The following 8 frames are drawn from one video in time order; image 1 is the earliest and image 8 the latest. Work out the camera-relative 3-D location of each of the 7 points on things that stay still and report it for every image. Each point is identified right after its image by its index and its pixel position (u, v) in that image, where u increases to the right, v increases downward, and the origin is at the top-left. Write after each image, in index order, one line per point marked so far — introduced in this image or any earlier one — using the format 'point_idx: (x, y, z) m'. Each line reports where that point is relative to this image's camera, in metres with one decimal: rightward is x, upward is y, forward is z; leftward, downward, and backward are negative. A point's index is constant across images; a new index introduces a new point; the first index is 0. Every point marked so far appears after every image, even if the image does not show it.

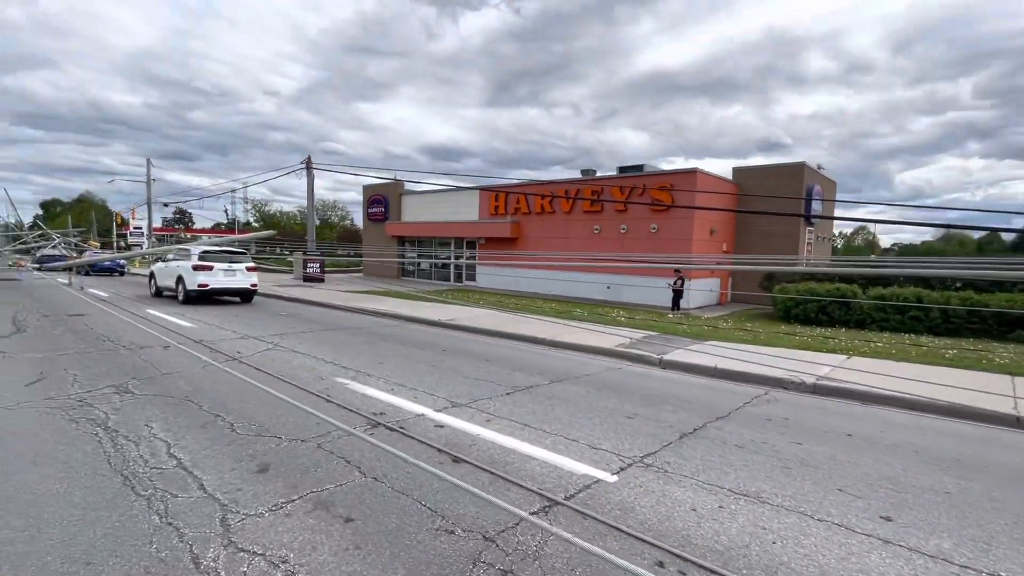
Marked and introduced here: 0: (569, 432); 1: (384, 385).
0: (+0.6, -1.5, +5.2) m
1: (-1.7, -1.3, +6.8) m
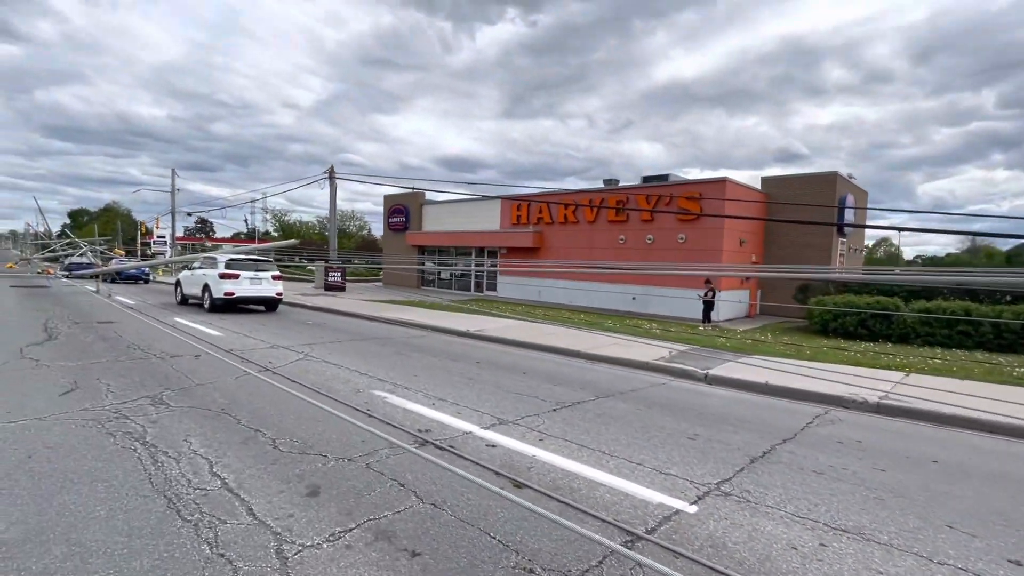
0: (+1.1, -1.6, +4.8) m
1: (-1.1, -1.4, +6.5) m
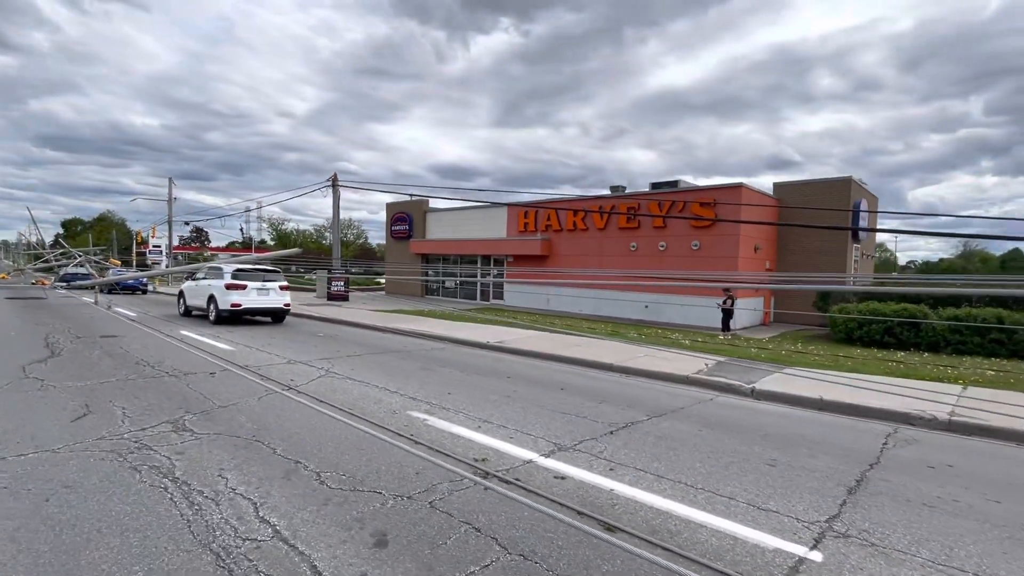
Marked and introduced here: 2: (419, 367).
0: (+1.8, -1.7, +4.3) m
1: (-0.5, -1.6, +6.0) m
2: (-1.8, -1.5, +9.6) m
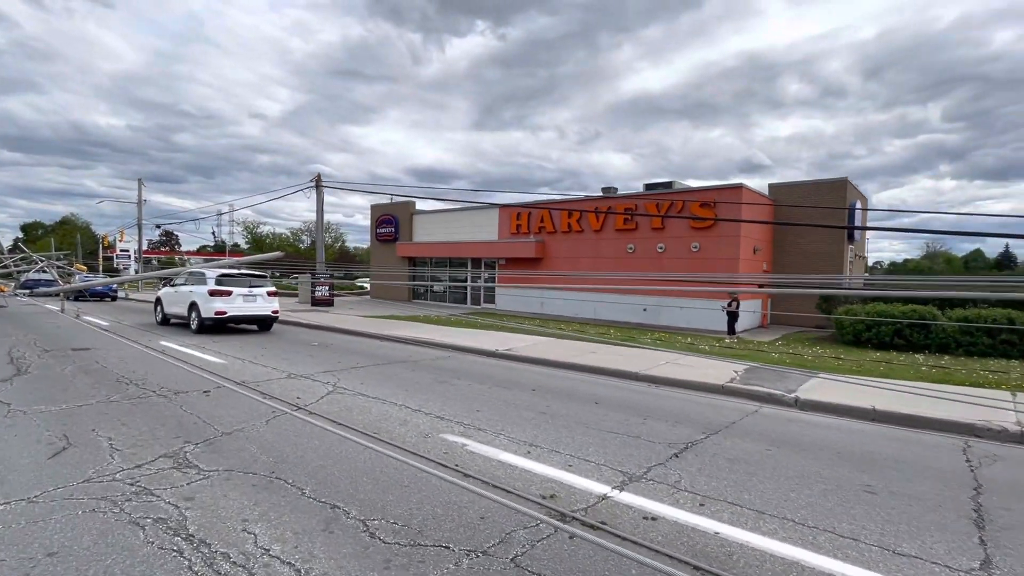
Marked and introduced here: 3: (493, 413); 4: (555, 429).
0: (+2.4, -1.7, +3.7) m
1: (0.0, -1.7, +5.3) m
2: (-1.4, -1.6, +8.9) m
3: (-0.2, -1.6, +6.6) m
4: (+0.5, -1.7, +6.0) m
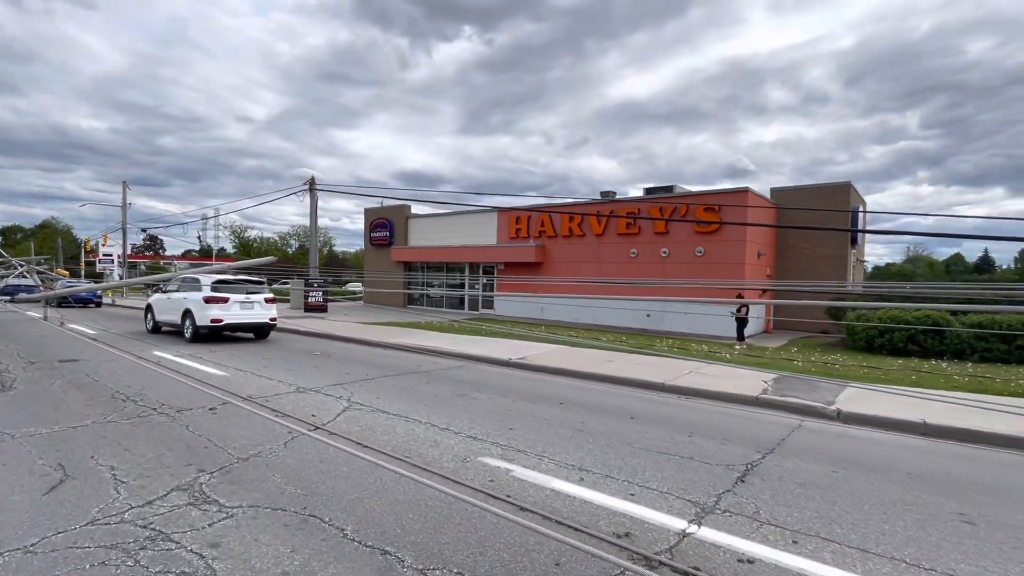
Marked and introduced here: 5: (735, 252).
0: (+2.9, -1.8, +3.3) m
1: (+0.5, -1.7, +4.8) m
2: (-1.0, -1.7, +8.4) m
3: (+0.2, -1.7, +6.2) m
4: (+1.0, -1.8, +5.5) m
5: (+8.8, +1.4, +20.0) m
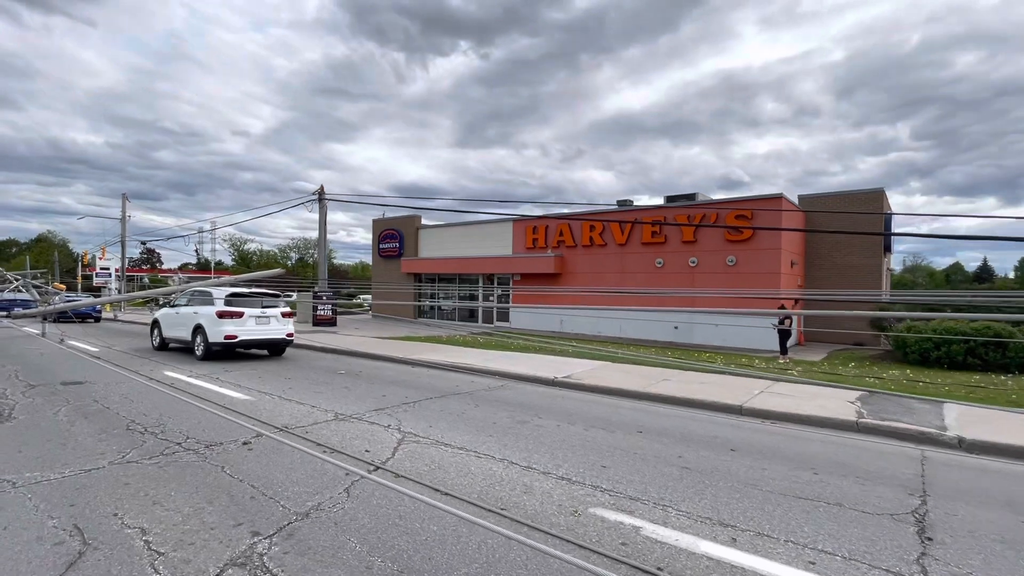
0: (+3.9, -1.9, +2.4) m
1: (+1.5, -1.8, +3.9) m
2: (0.0, -1.9, +7.4) m
3: (+1.2, -1.9, +5.2) m
4: (+1.9, -1.9, +4.6) m
5: (+9.6, +1.0, +19.1) m
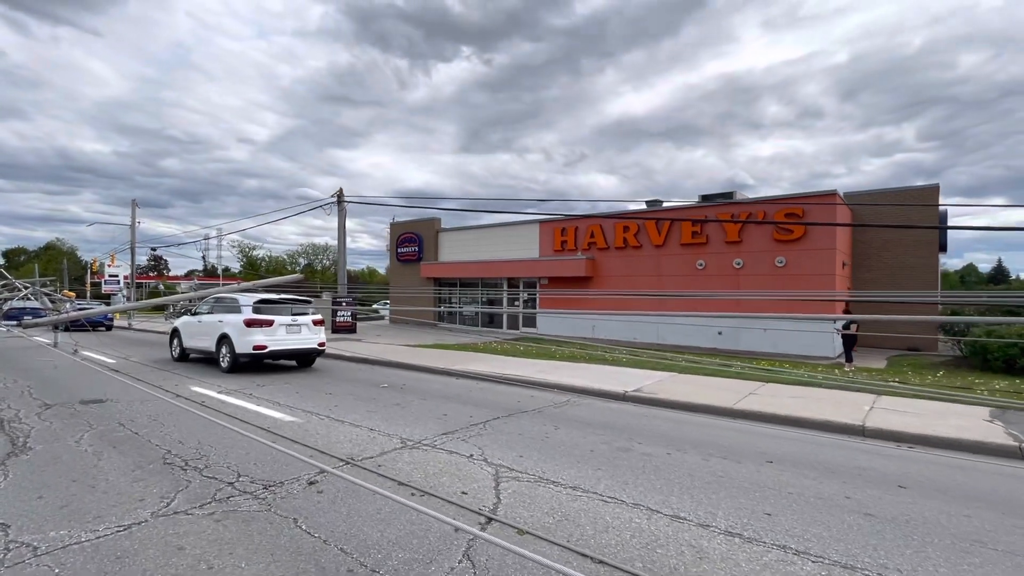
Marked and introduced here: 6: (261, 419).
0: (+5.0, -1.8, +1.3) m
1: (+2.6, -1.8, +2.8) m
2: (+1.2, -1.9, +6.3) m
3: (+2.4, -1.9, +4.1) m
4: (+3.1, -1.9, +3.5) m
5: (+10.9, +0.9, +18.0) m
6: (-3.6, -1.9, +7.3) m
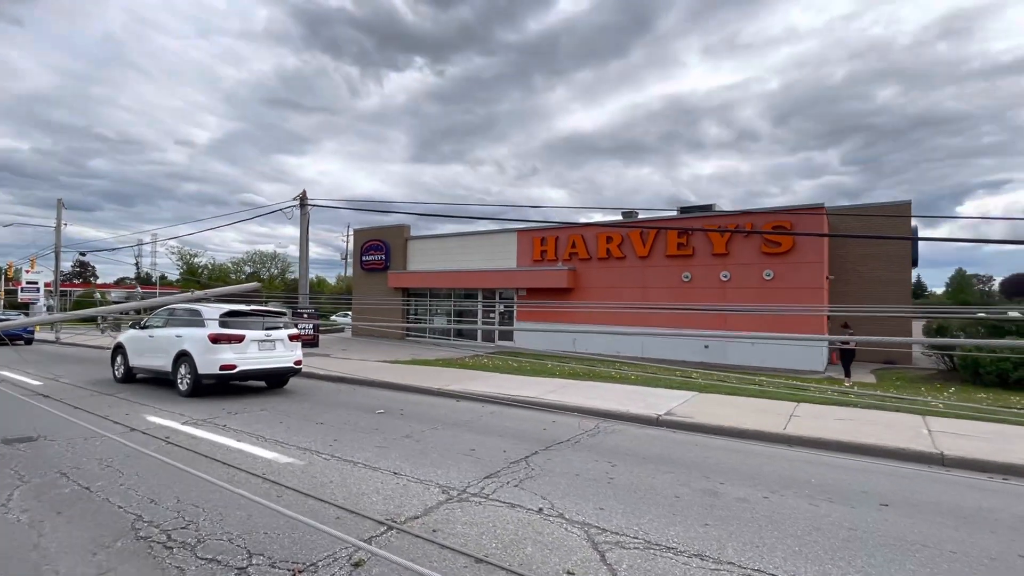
0: (+6.1, -1.9, +0.7) m
1: (+3.6, -1.9, +1.9) m
2: (+1.8, -2.1, +5.3) m
3: (+3.2, -2.0, +3.3) m
4: (+4.0, -2.0, +2.7) m
5: (+10.4, +0.5, +17.9) m
6: (-3.0, -2.0, +5.9) m
